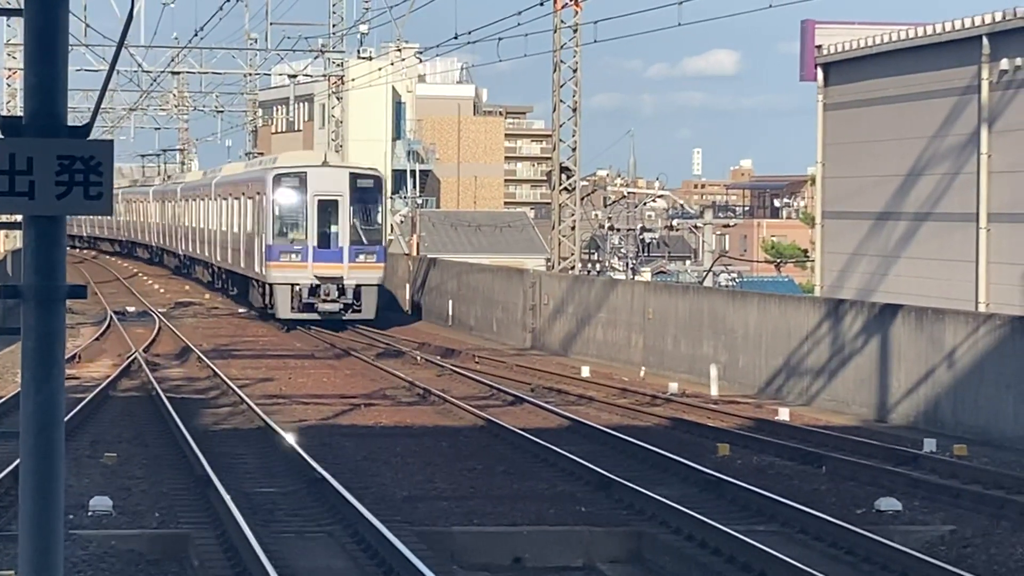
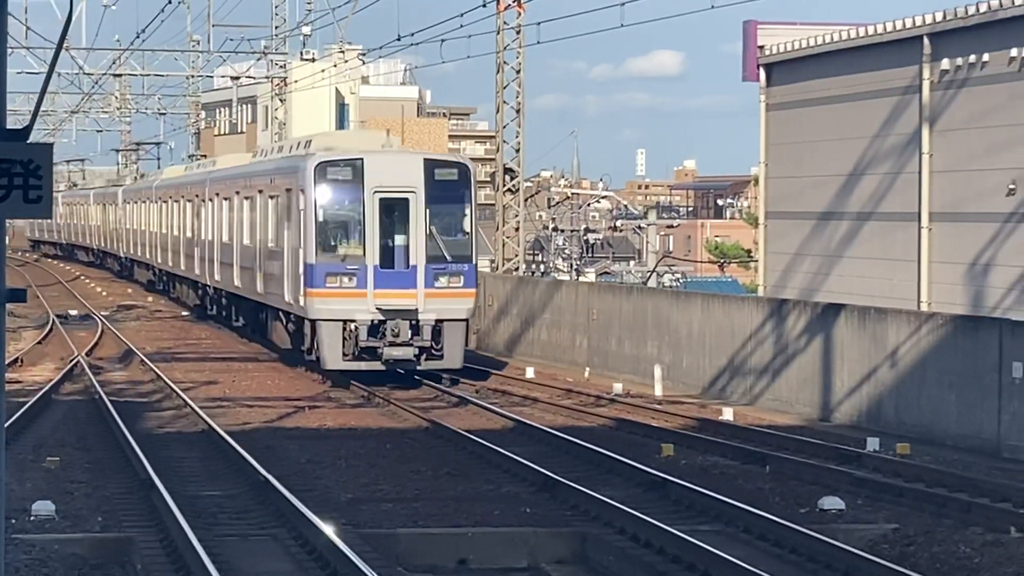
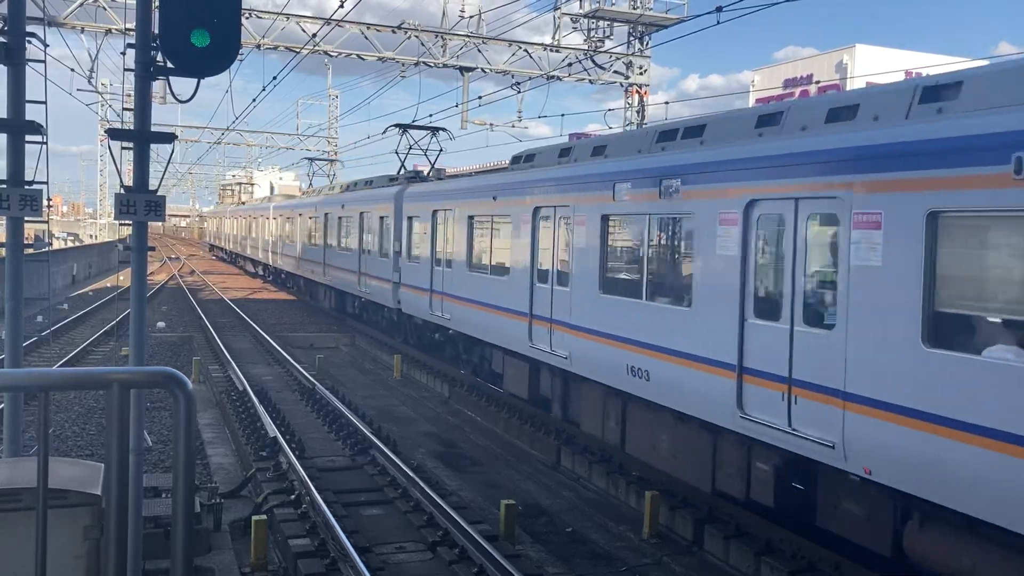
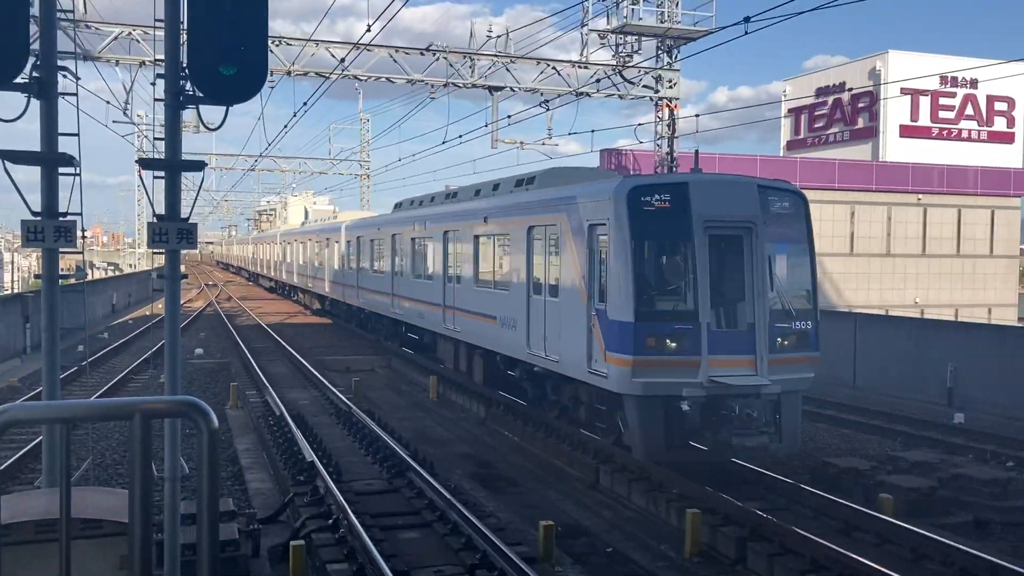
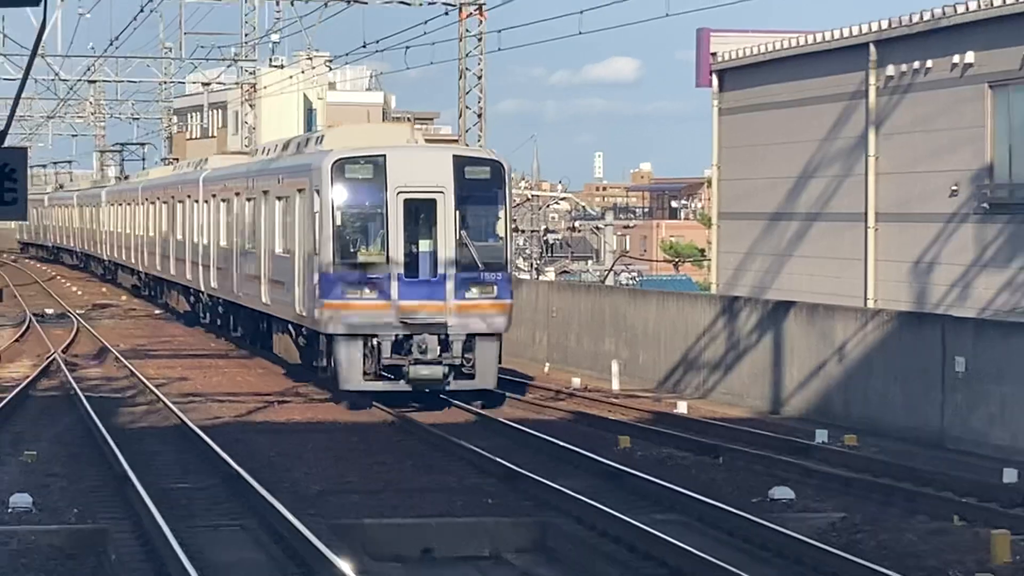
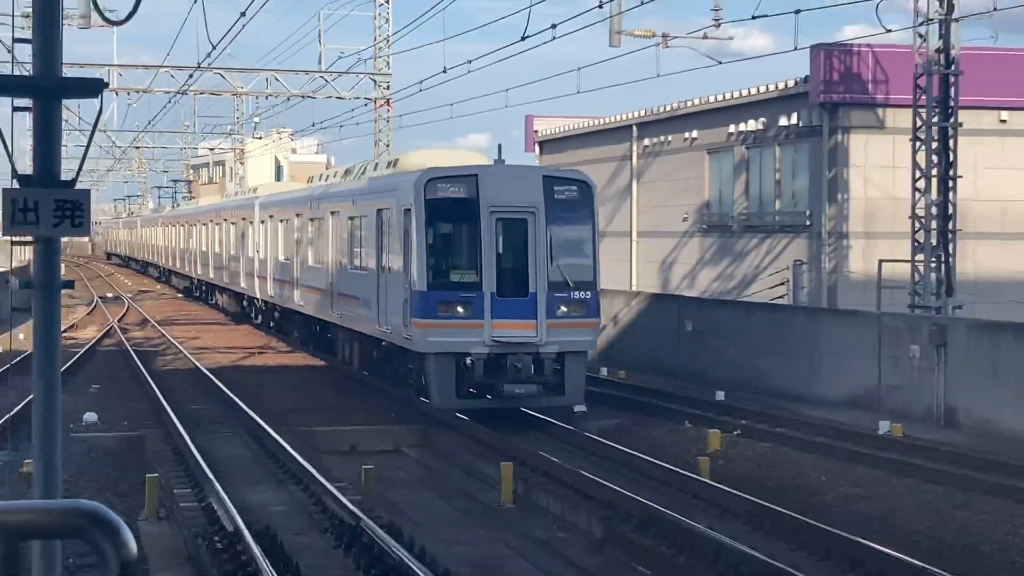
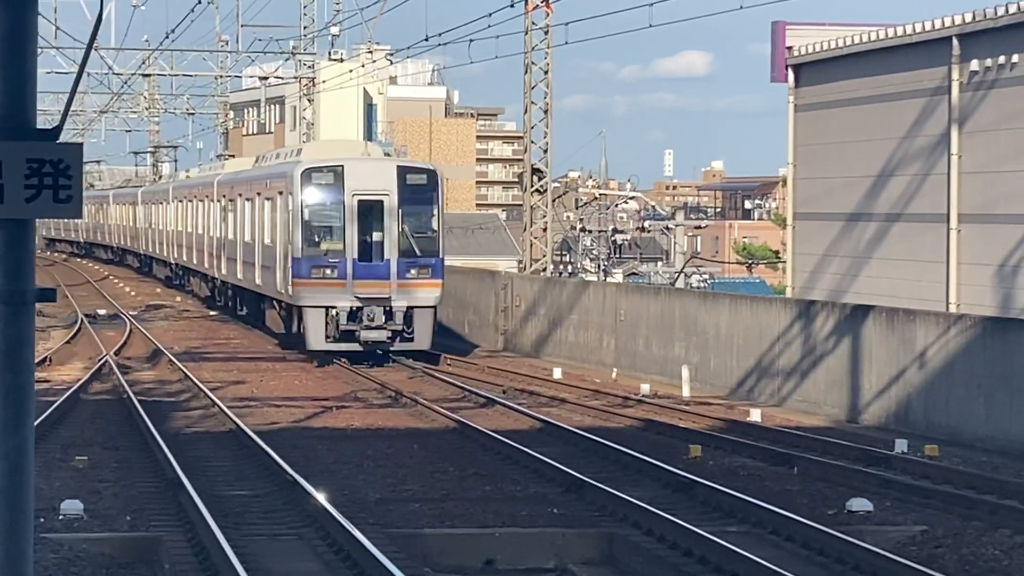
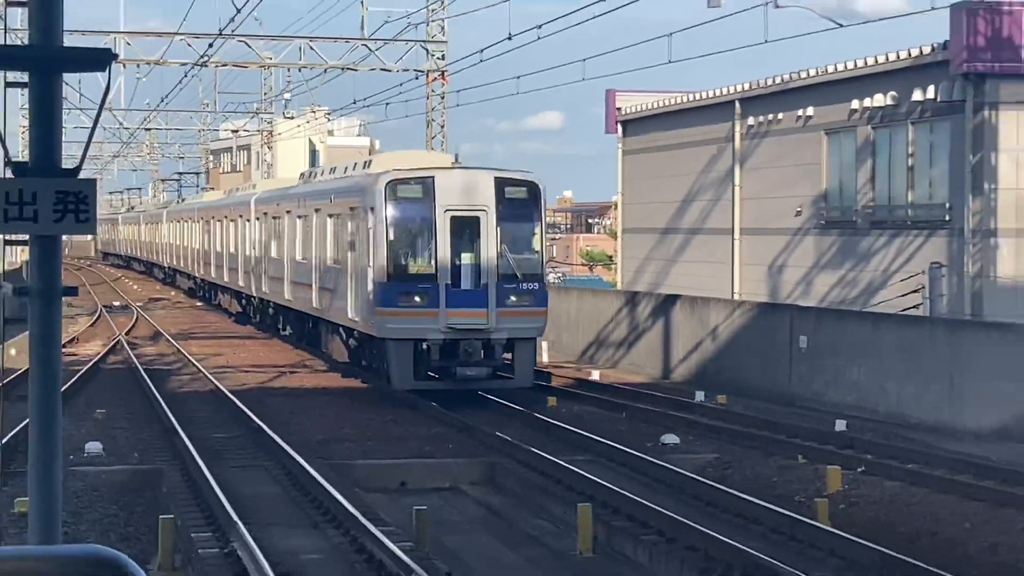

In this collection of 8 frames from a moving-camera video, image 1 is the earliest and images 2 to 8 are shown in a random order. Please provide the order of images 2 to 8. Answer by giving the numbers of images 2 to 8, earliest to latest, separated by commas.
7, 2, 5, 8, 6, 4, 3
